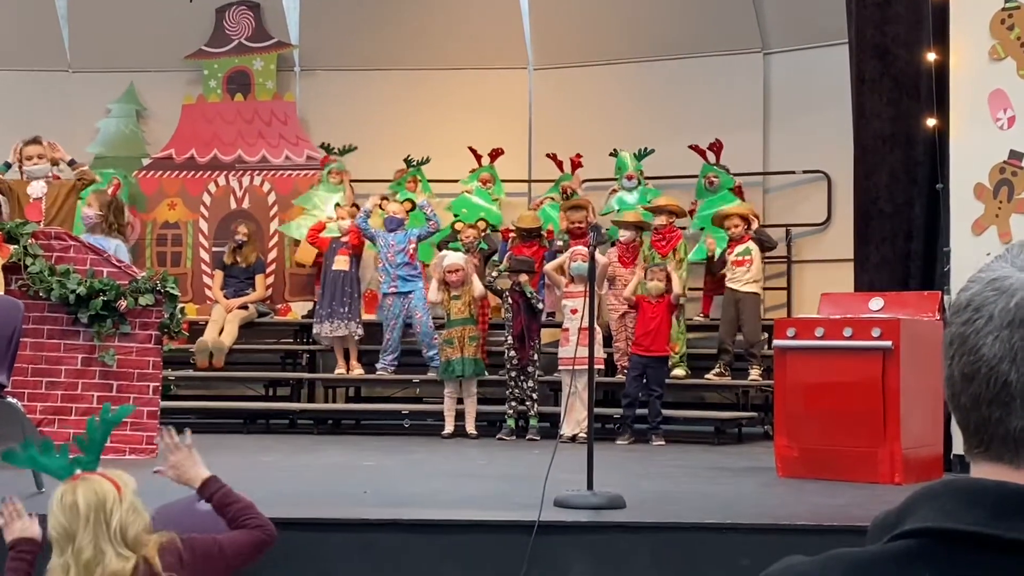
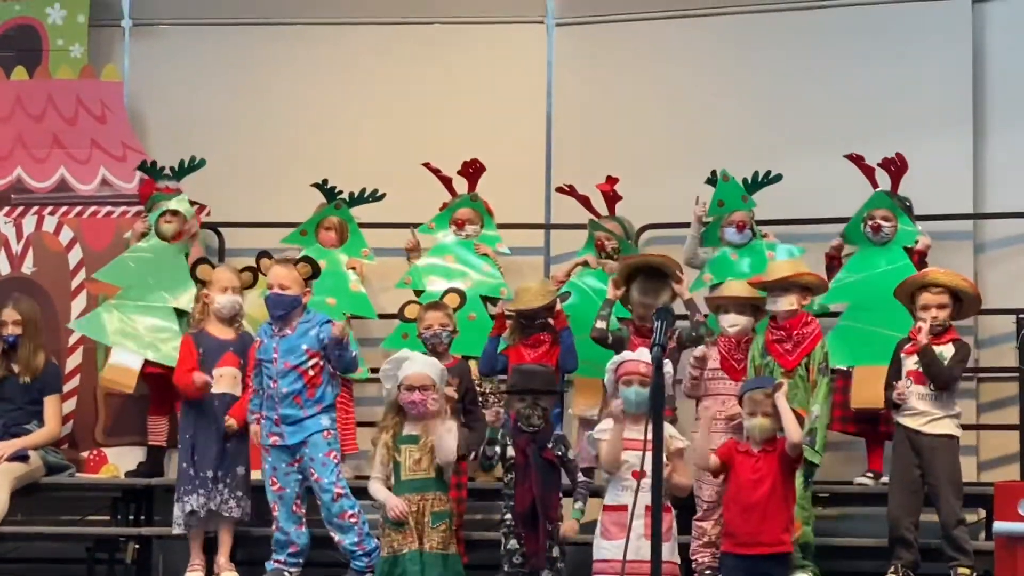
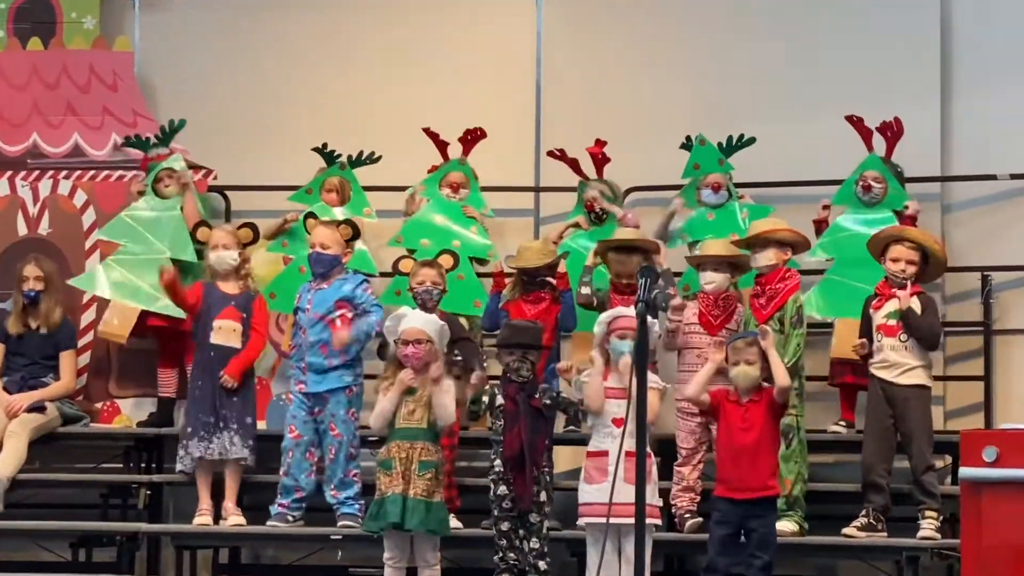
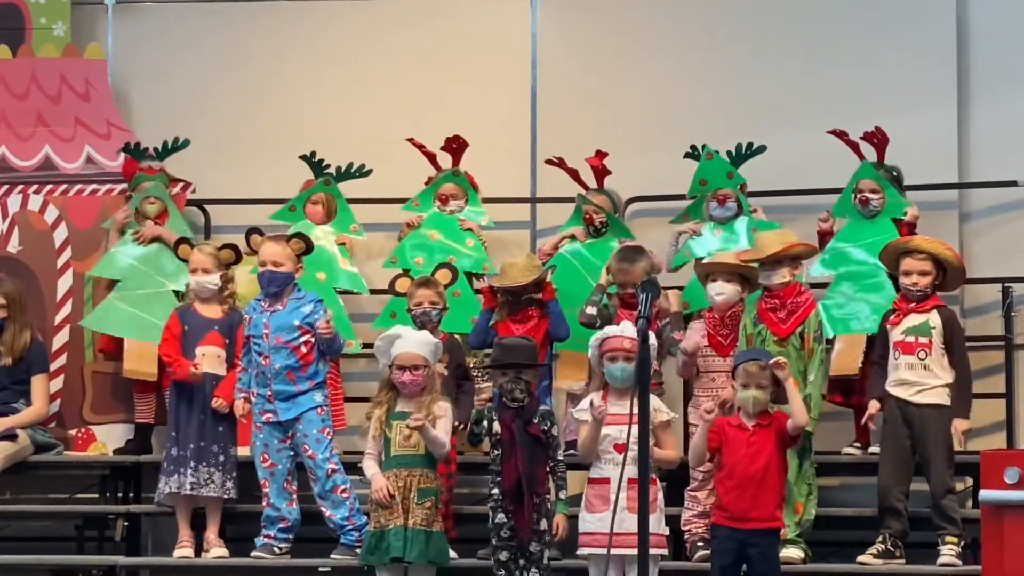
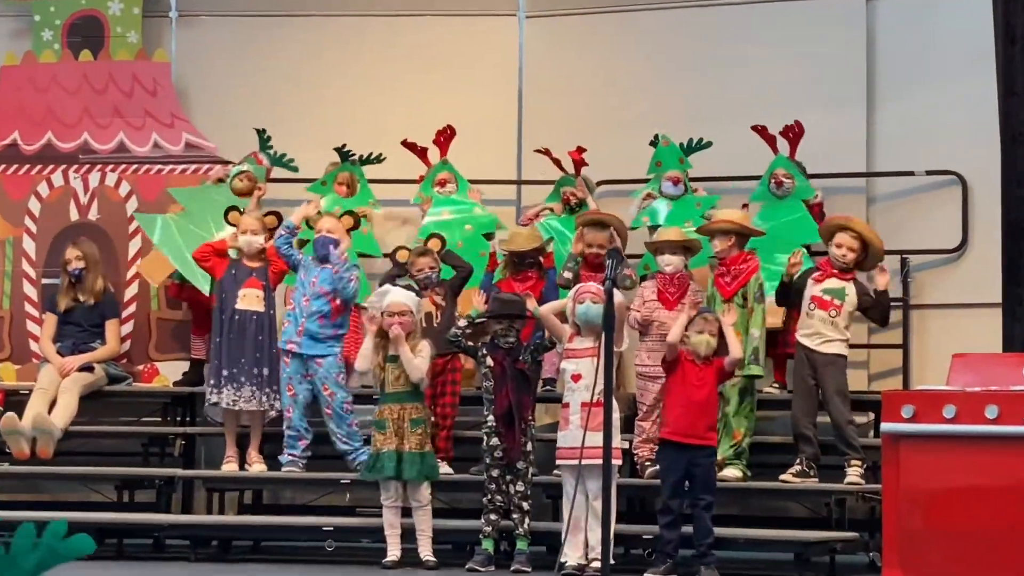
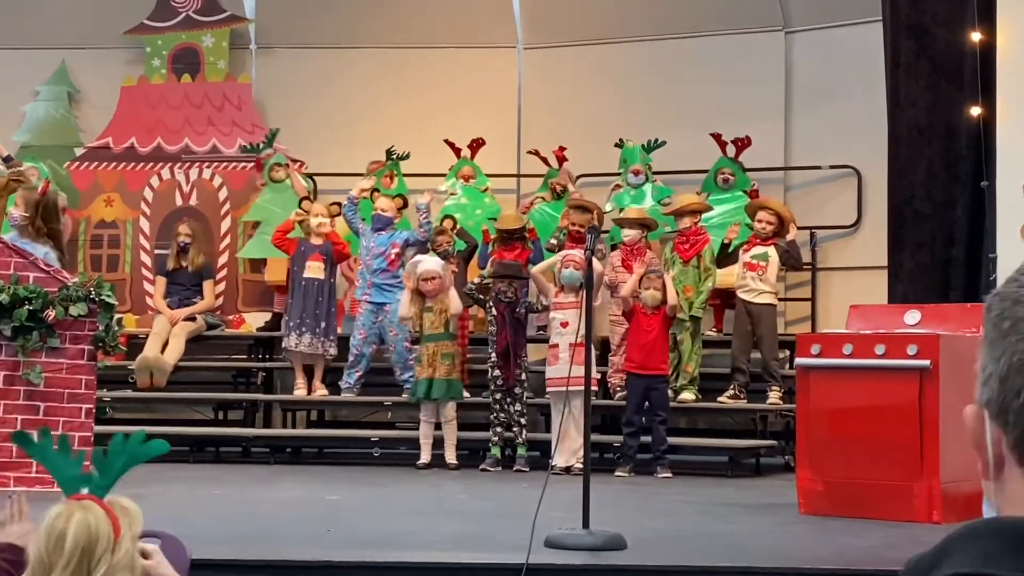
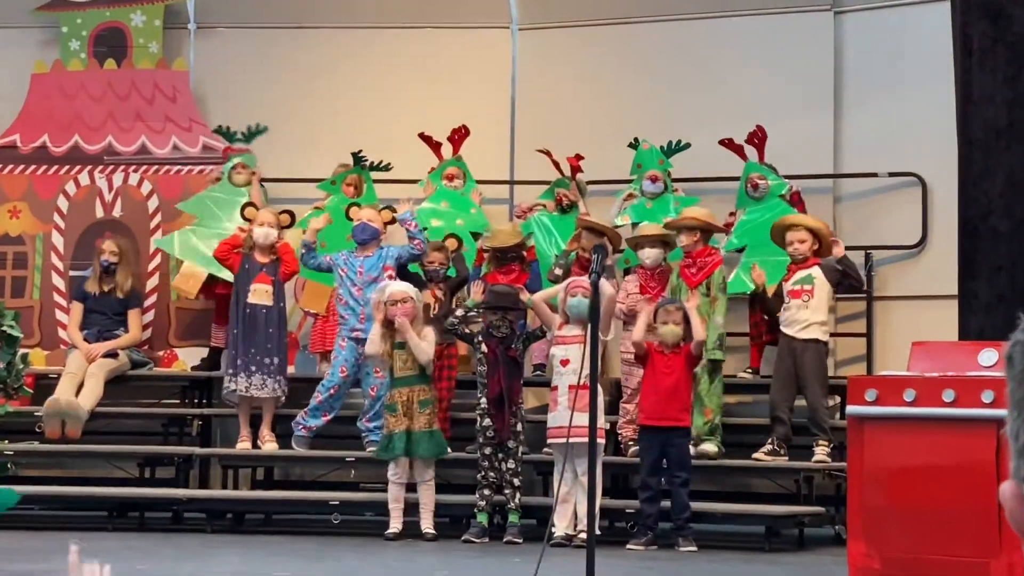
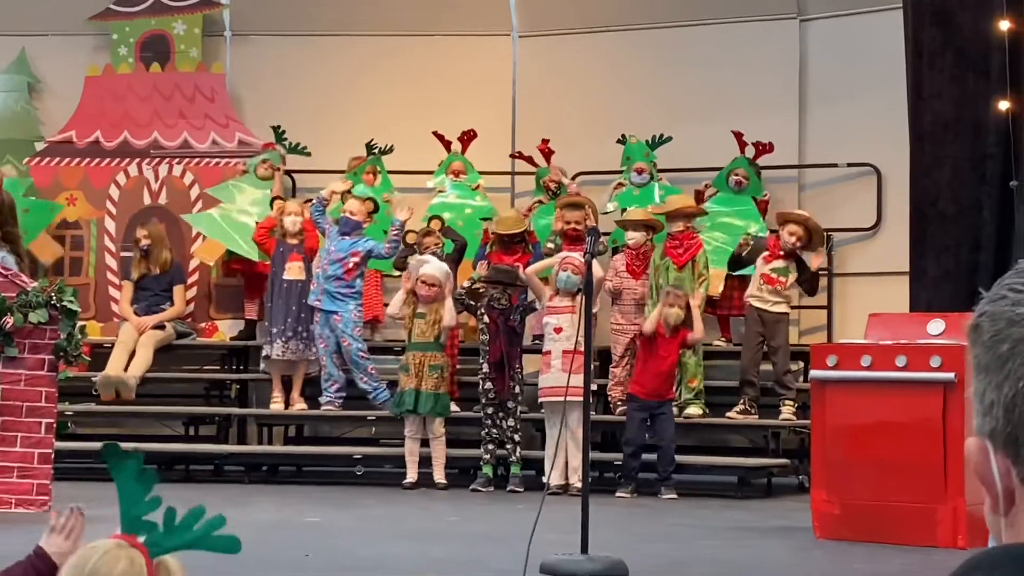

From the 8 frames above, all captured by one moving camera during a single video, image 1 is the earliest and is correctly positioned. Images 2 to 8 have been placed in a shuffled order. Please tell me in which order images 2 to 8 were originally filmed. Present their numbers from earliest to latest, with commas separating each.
6, 8, 7, 5, 3, 2, 4
